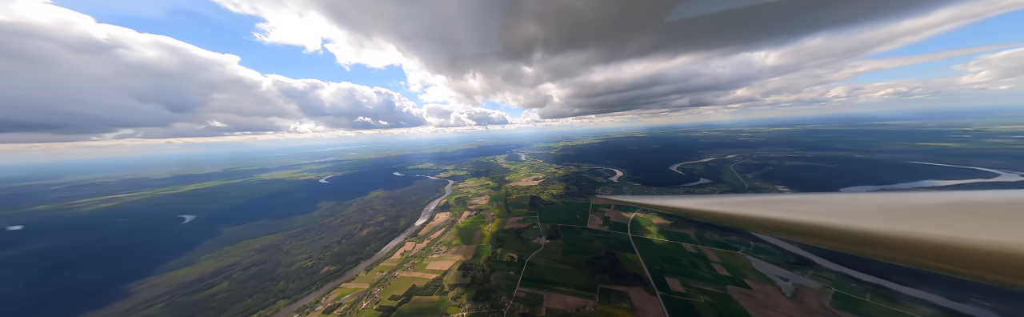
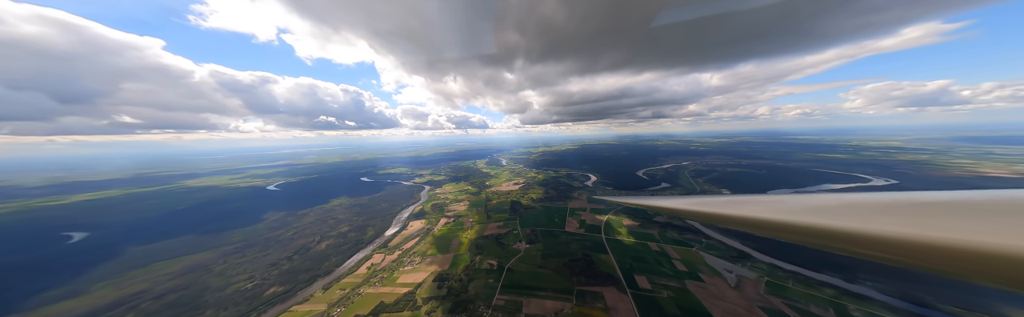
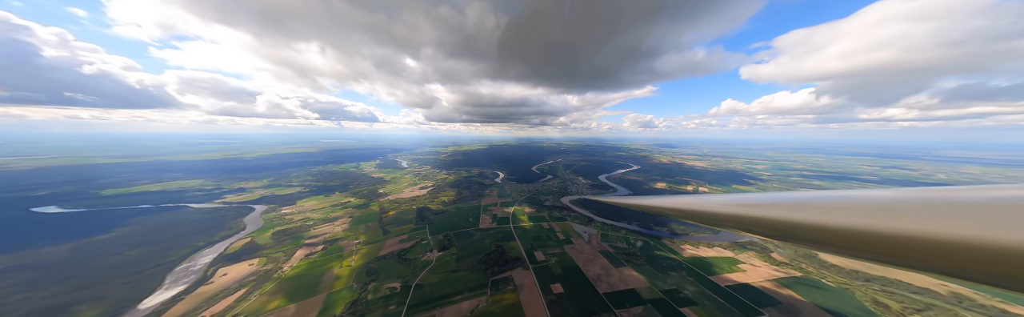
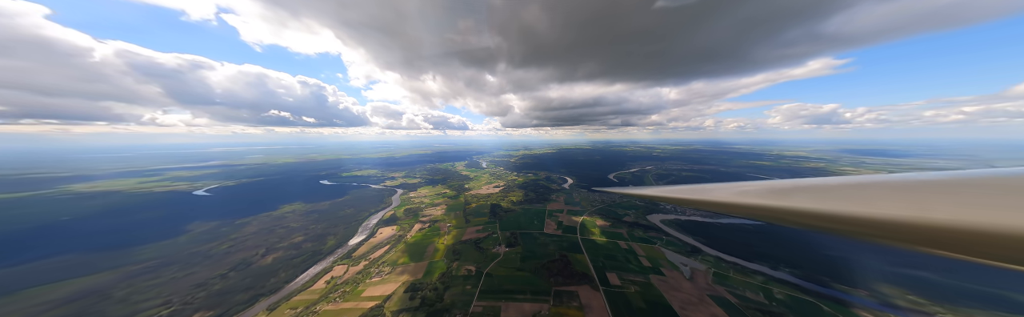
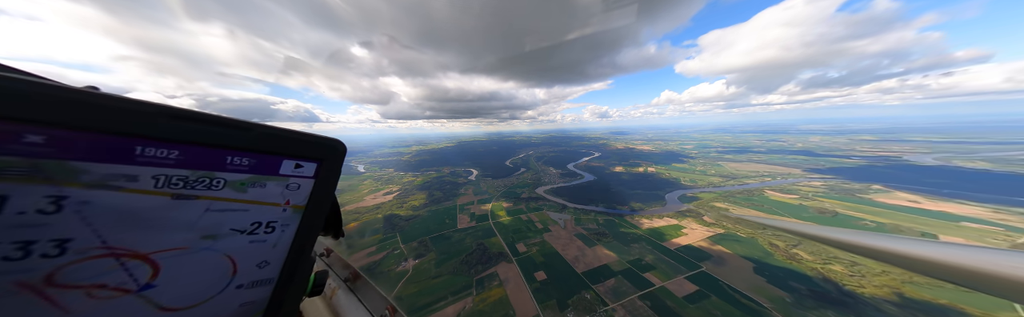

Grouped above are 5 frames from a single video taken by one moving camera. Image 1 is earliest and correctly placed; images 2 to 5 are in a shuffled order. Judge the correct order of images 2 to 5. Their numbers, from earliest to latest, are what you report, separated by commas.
2, 4, 3, 5
